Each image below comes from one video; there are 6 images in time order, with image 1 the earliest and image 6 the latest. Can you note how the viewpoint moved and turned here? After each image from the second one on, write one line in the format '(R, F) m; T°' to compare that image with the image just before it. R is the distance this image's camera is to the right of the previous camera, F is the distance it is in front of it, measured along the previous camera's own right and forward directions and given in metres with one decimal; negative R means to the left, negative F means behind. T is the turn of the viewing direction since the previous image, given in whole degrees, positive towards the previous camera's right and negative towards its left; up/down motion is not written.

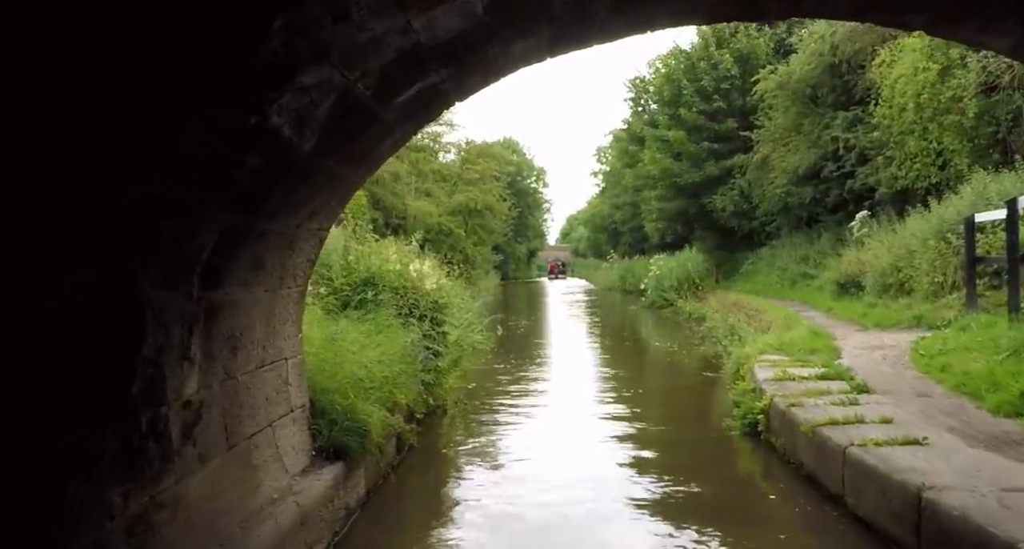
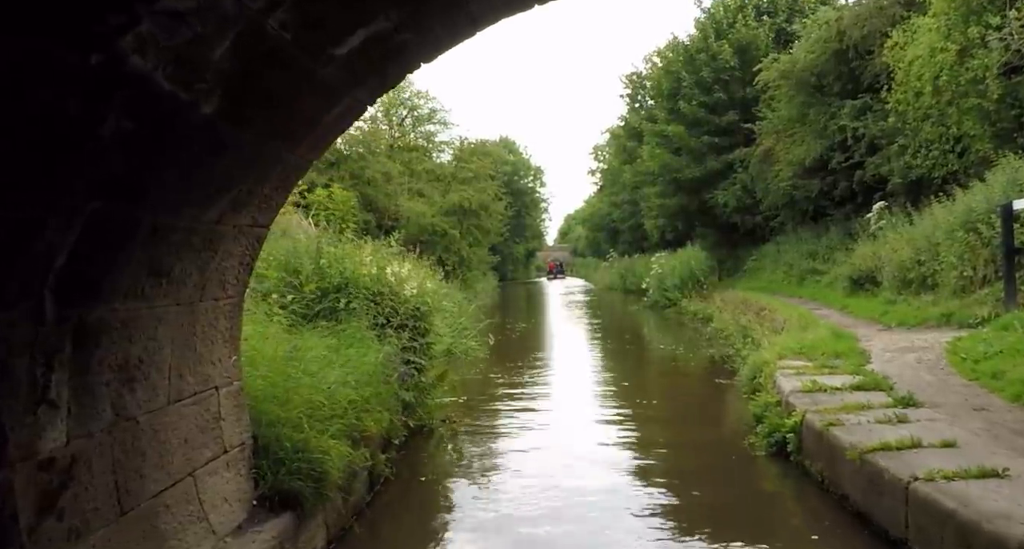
(+0.1, +1.0) m; 0°
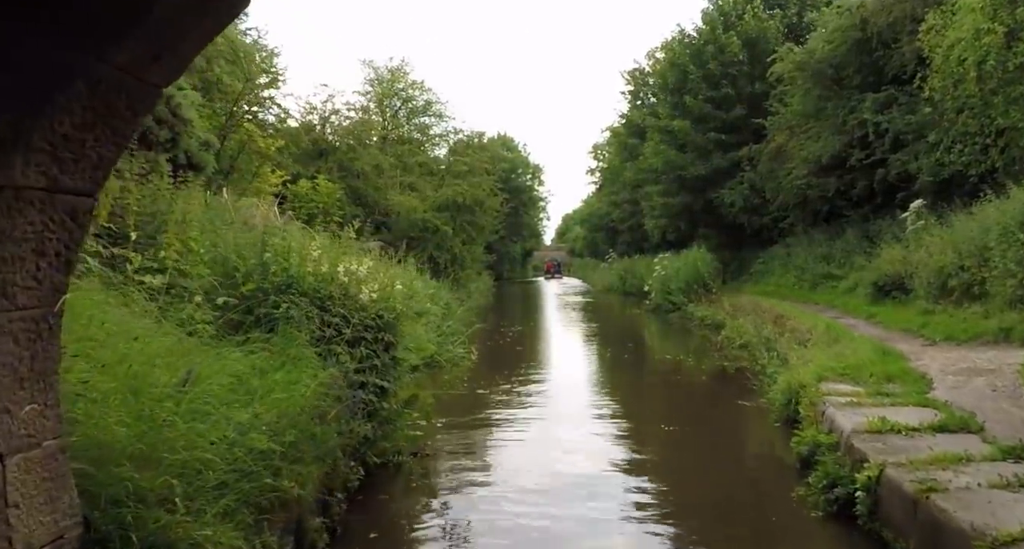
(+0.1, +1.7) m; 0°
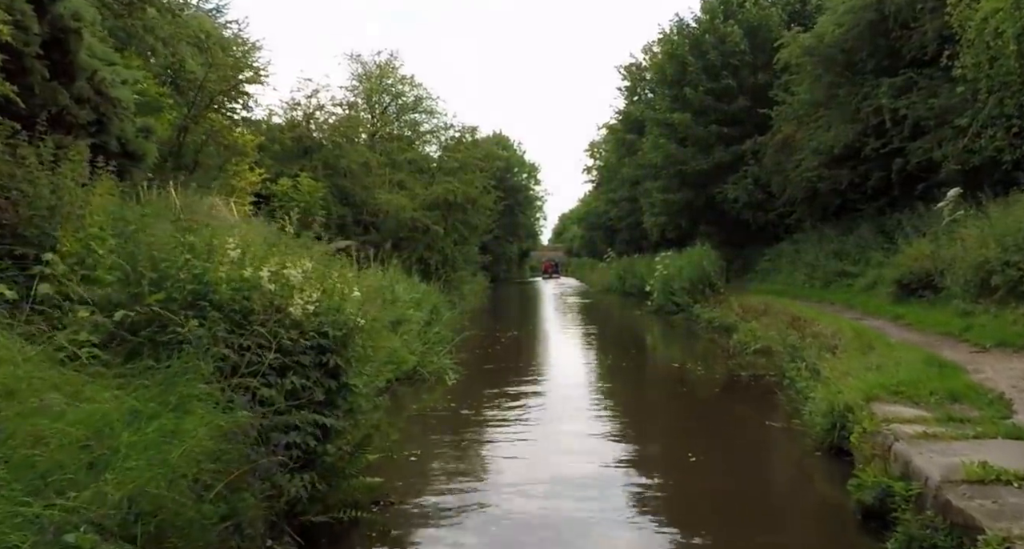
(+0.1, +1.5) m; 0°
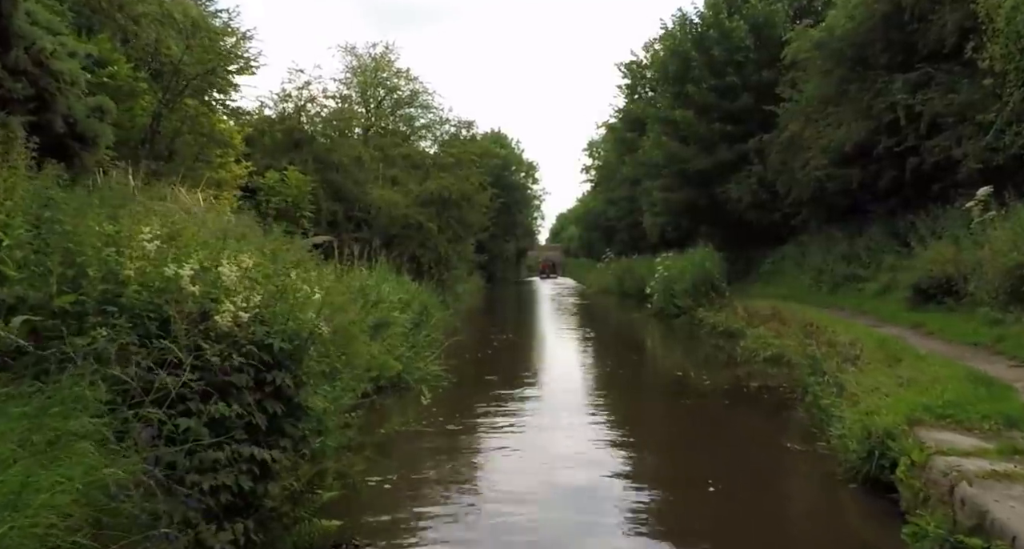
(0.0, +0.9) m; 0°
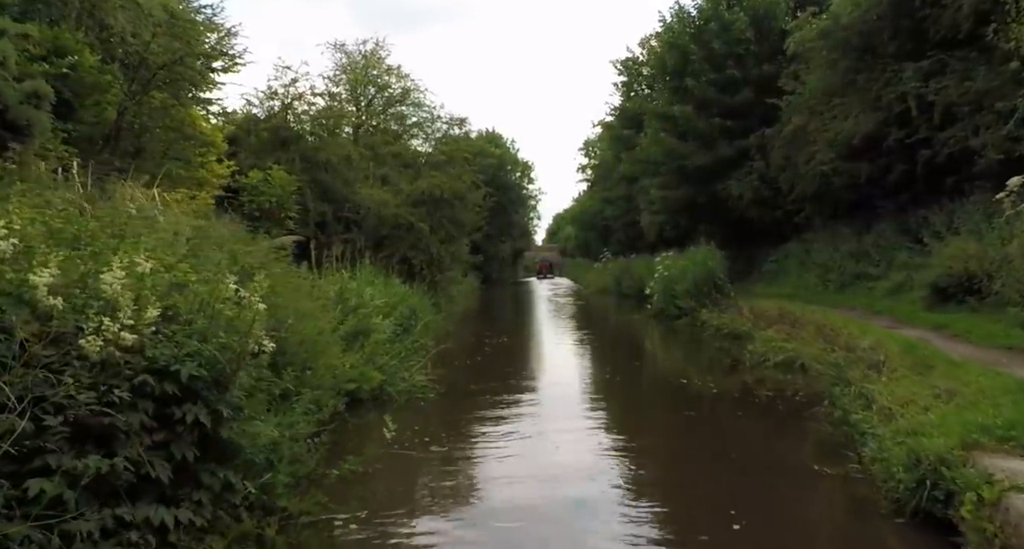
(+0.1, +0.9) m; 0°
